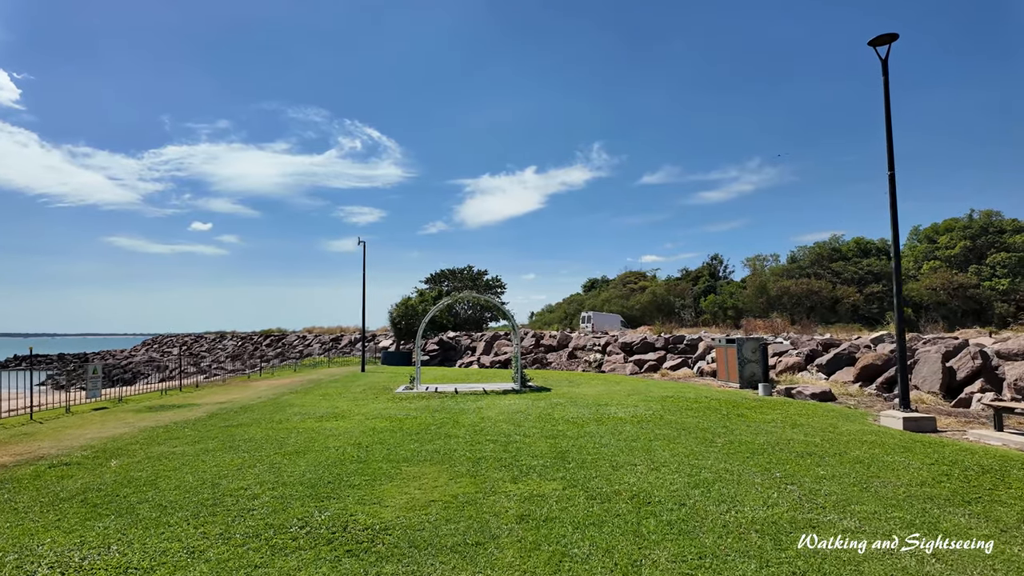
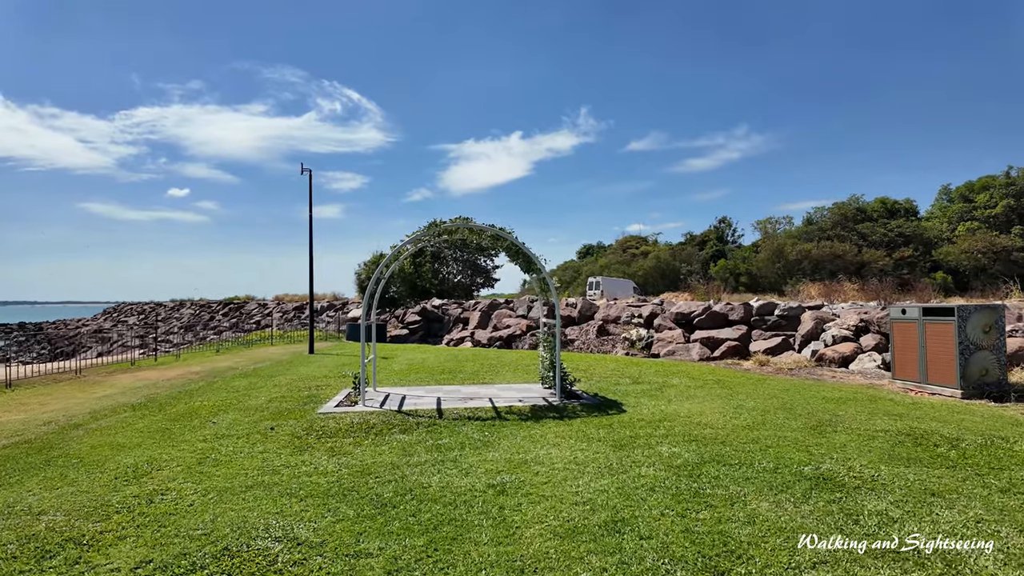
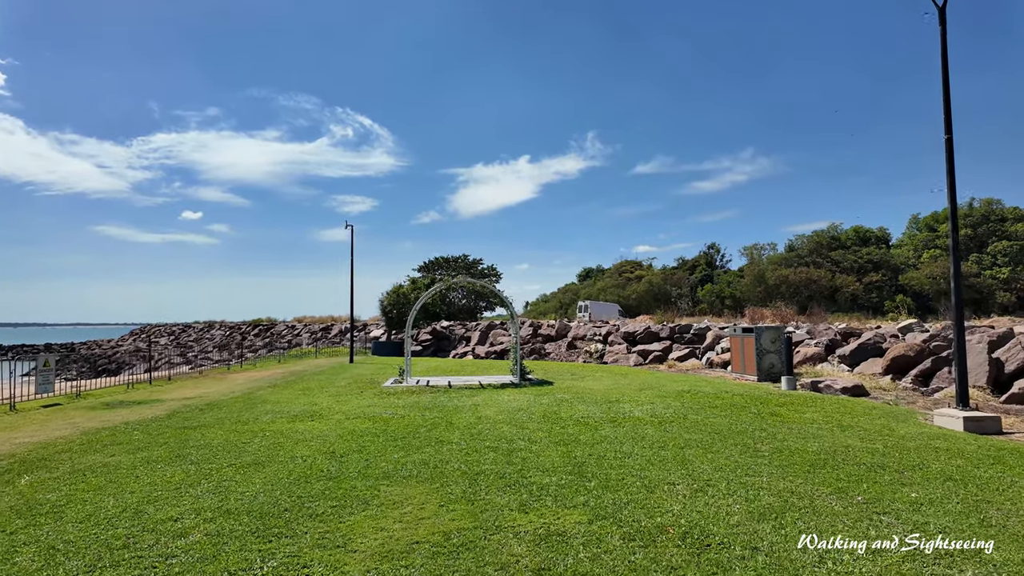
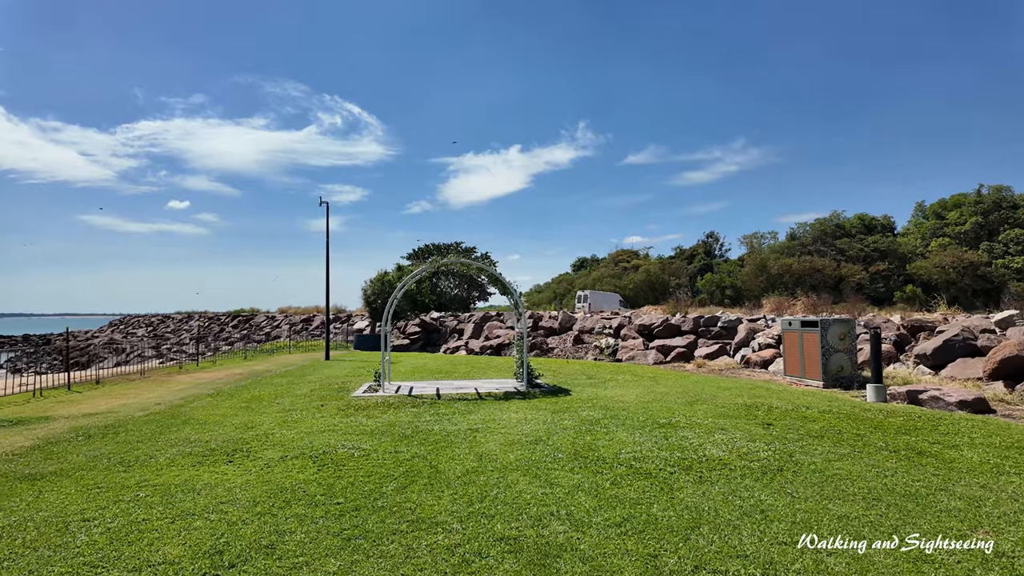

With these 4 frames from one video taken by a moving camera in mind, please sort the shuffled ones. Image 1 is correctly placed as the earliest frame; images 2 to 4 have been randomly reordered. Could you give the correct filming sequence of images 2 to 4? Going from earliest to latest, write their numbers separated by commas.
3, 4, 2
